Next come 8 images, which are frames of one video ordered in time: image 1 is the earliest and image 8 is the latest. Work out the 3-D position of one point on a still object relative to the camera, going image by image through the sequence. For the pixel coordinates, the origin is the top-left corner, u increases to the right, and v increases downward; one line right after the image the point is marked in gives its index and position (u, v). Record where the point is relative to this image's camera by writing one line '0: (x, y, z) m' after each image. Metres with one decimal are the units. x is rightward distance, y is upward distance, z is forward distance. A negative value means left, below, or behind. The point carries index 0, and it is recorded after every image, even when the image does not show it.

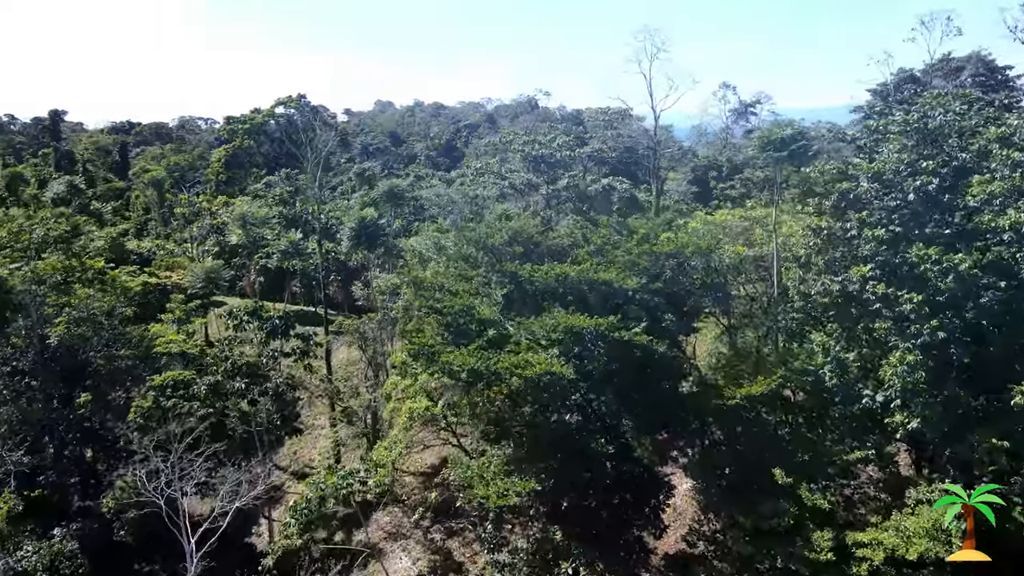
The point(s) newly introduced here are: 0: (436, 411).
0: (-1.7, -2.7, +16.4) m
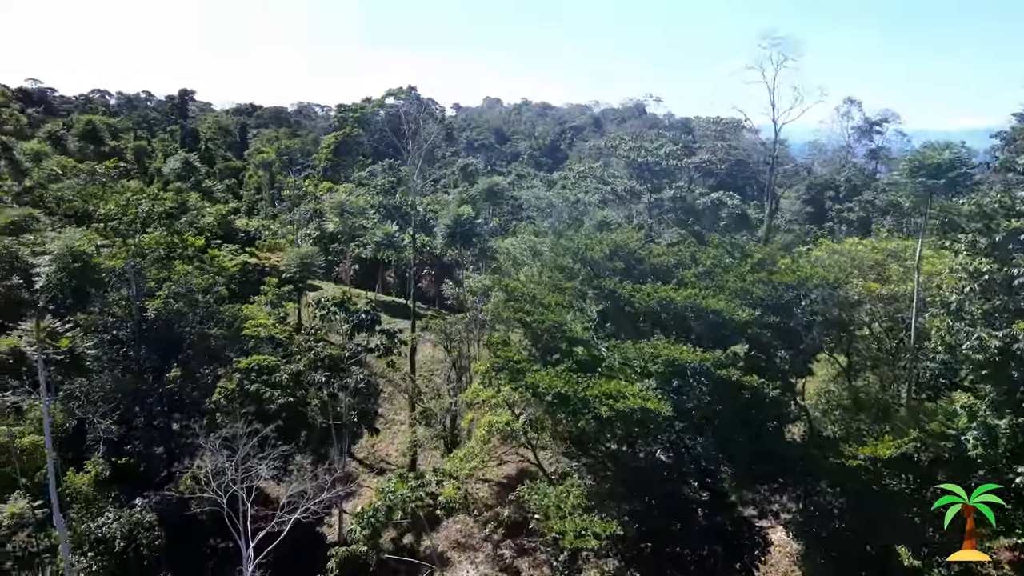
0: (+0.1, -2.9, +15.5) m
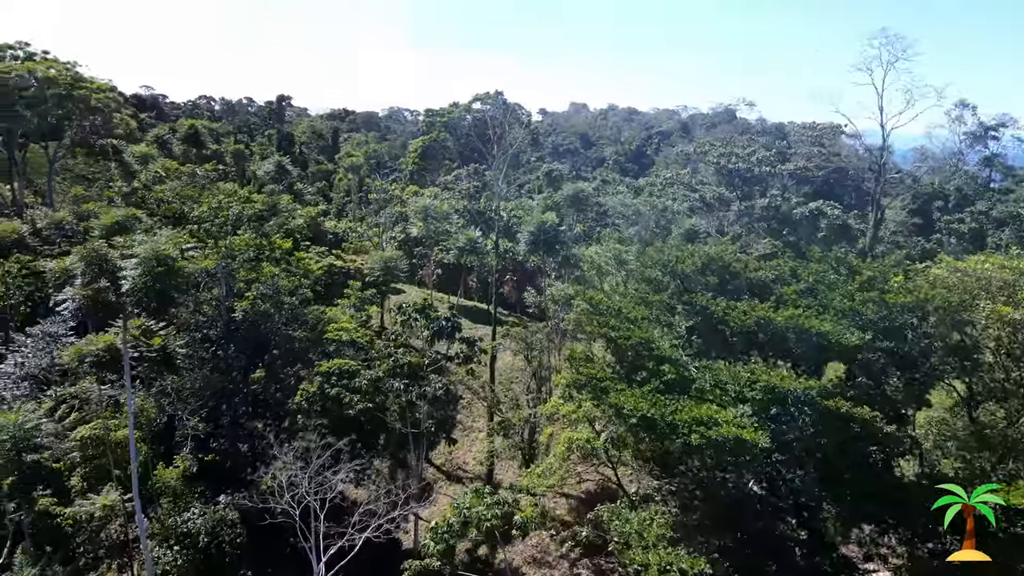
0: (+1.7, -3.1, +14.8) m
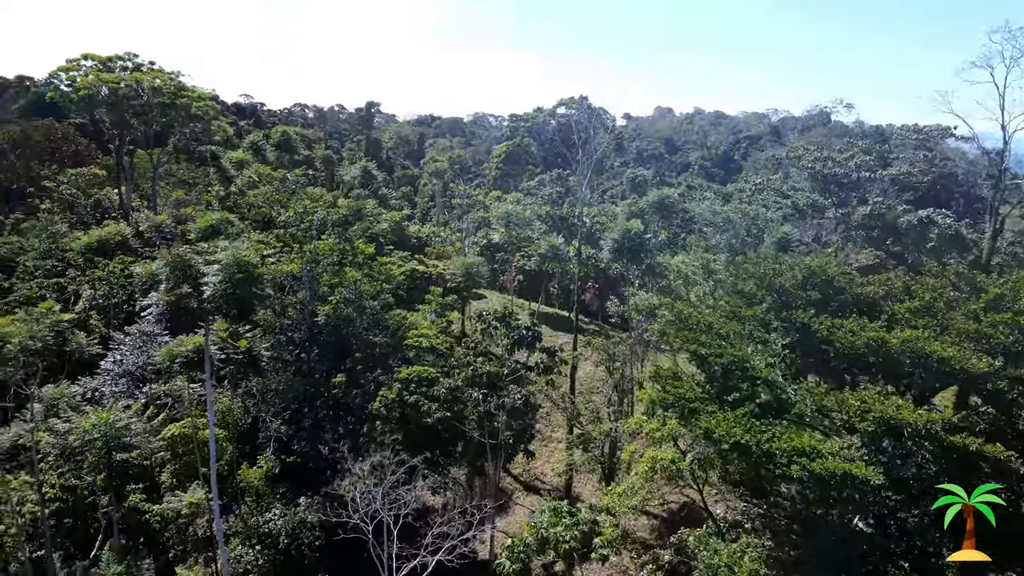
0: (+3.2, -3.4, +14.1) m
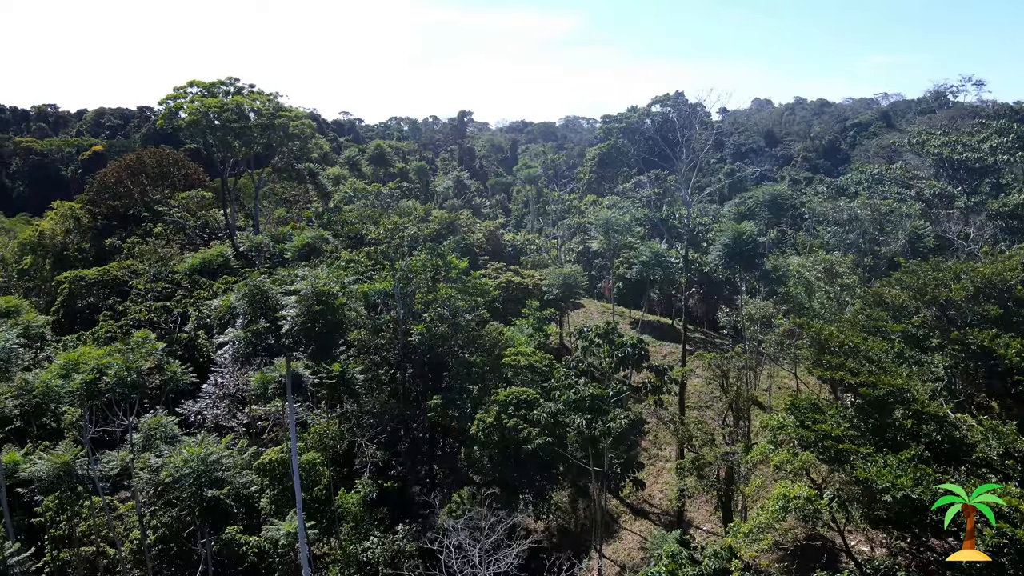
0: (+5.1, -3.6, +12.3) m
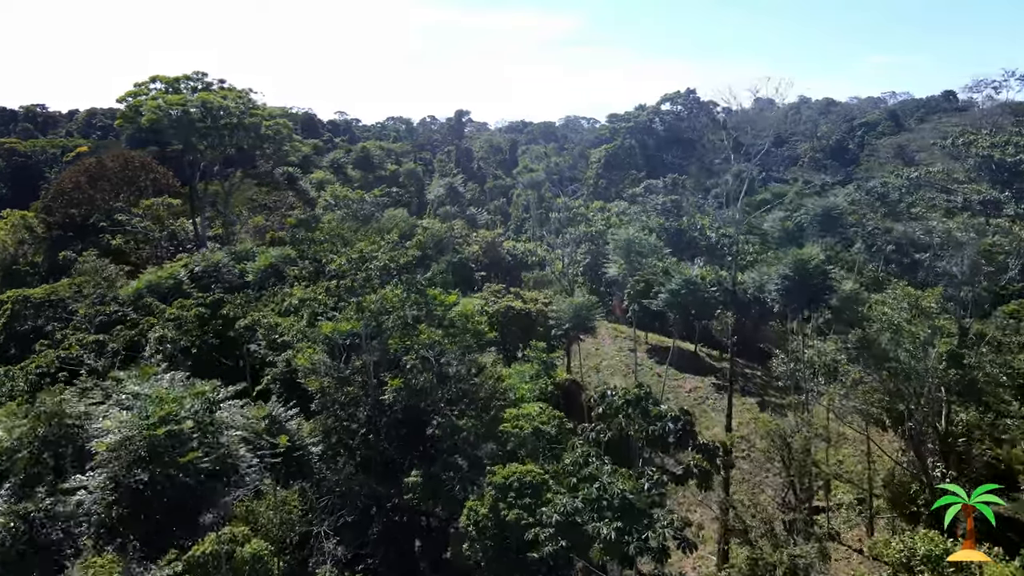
0: (+5.1, -4.5, +8.1) m
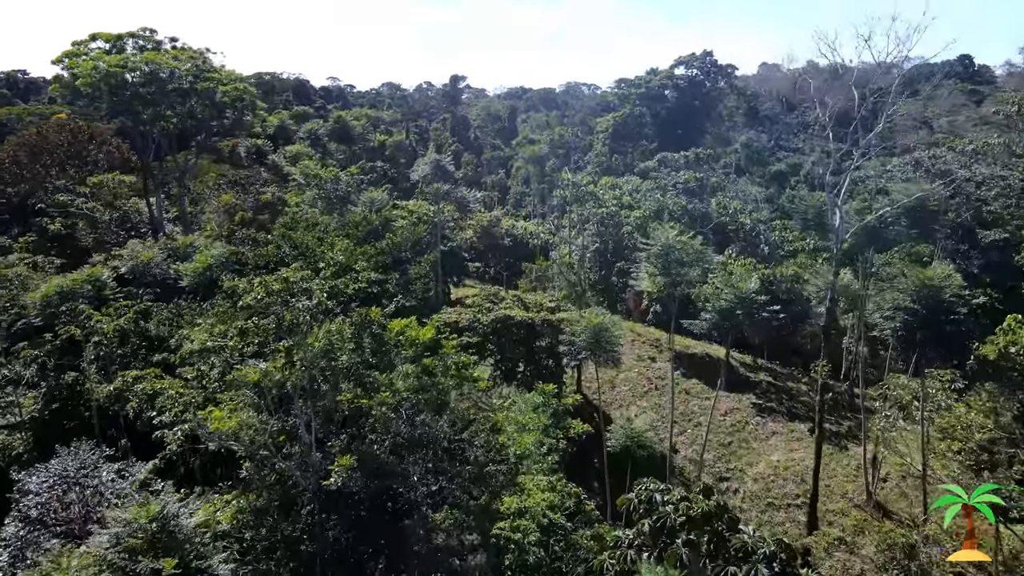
0: (+5.1, -5.3, +3.7) m
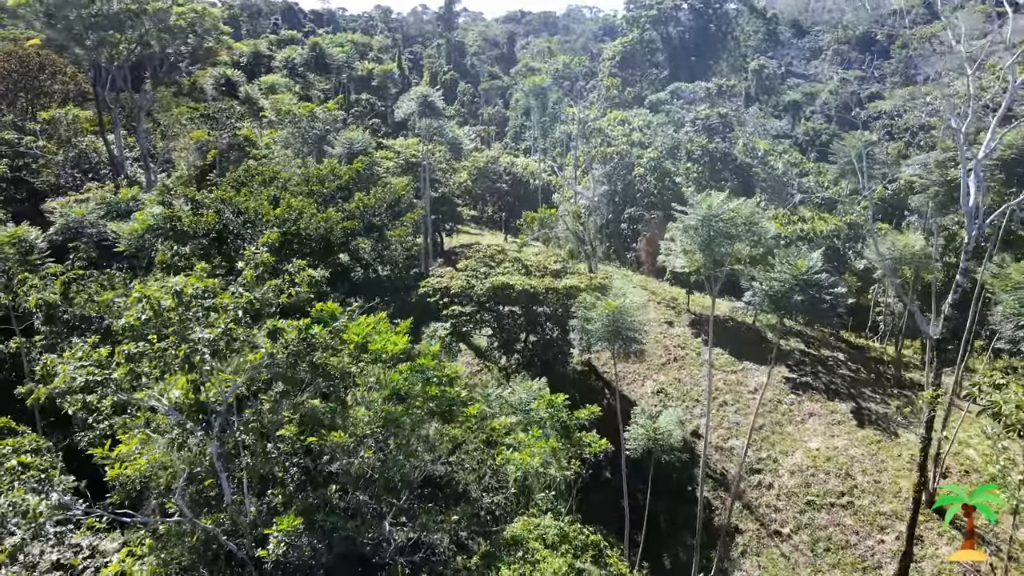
0: (+5.1, -5.9, +1.3) m
